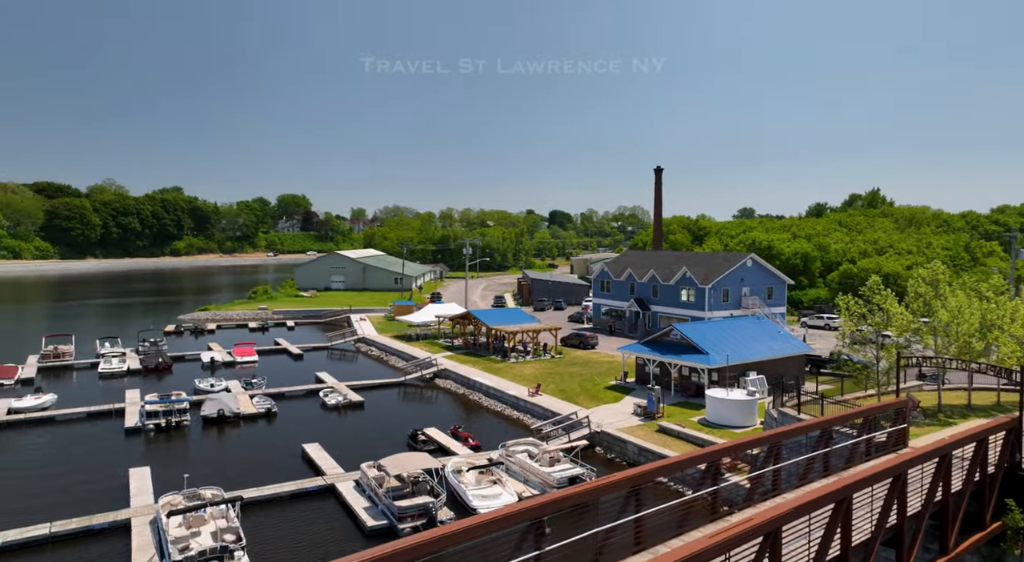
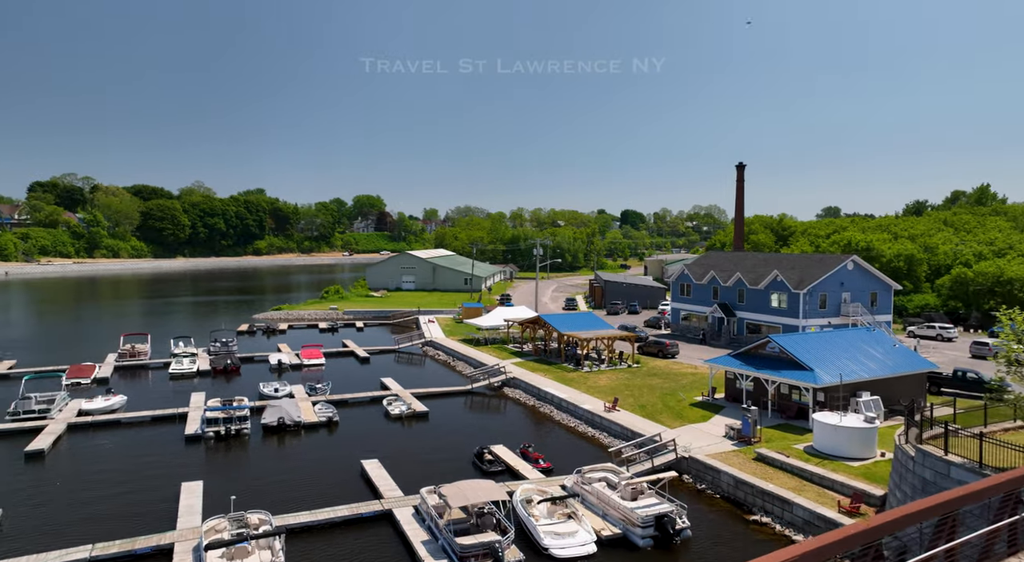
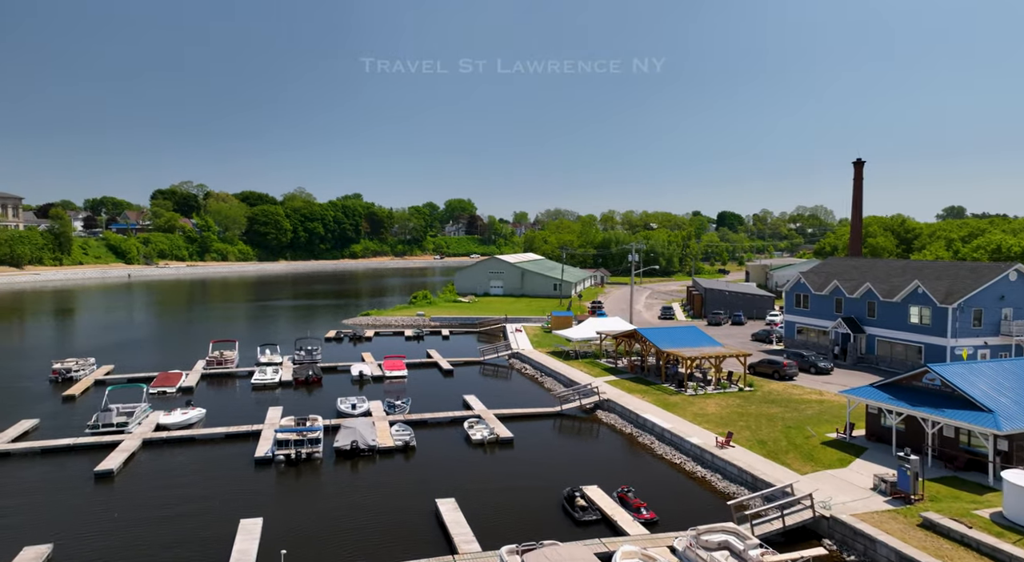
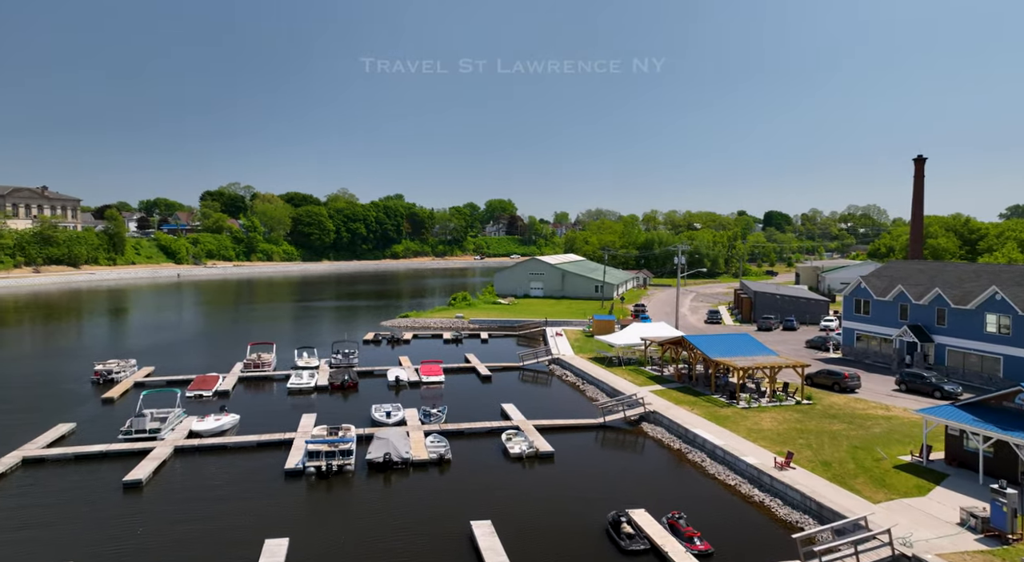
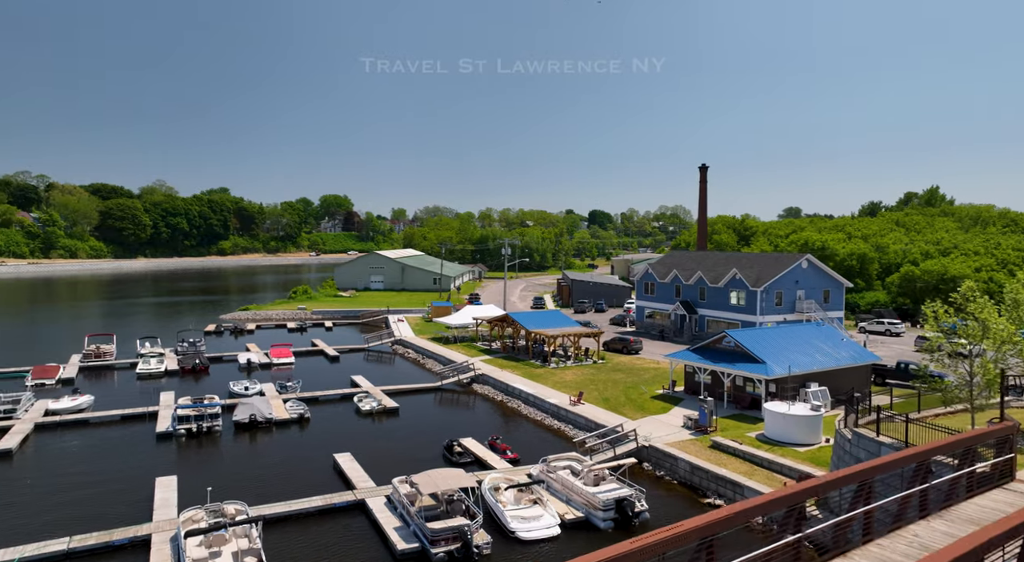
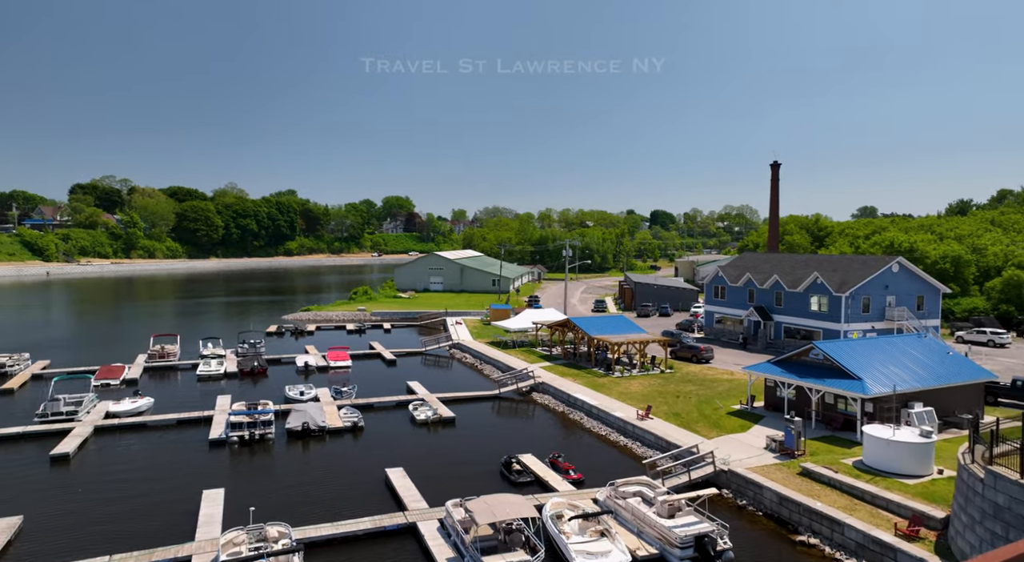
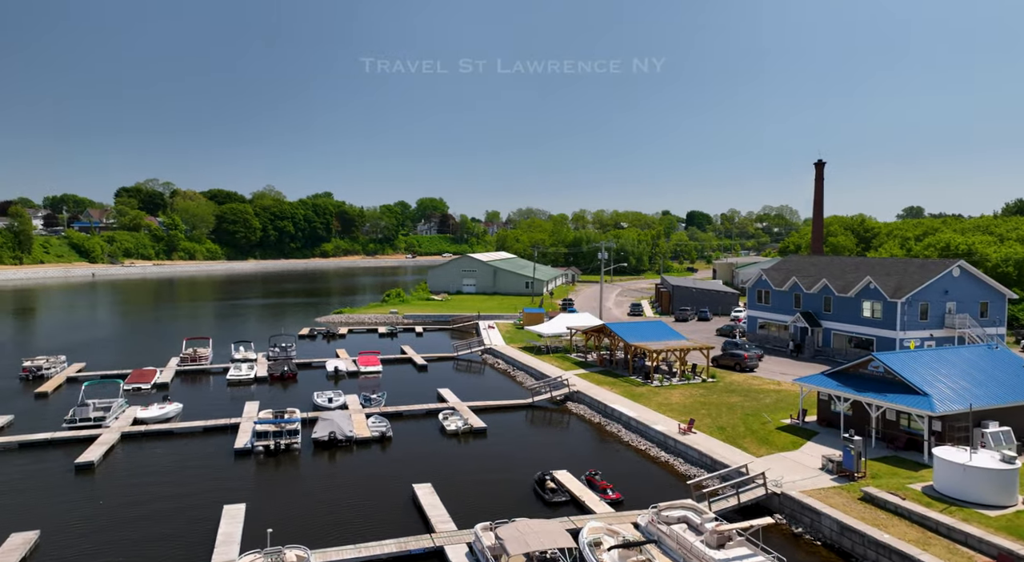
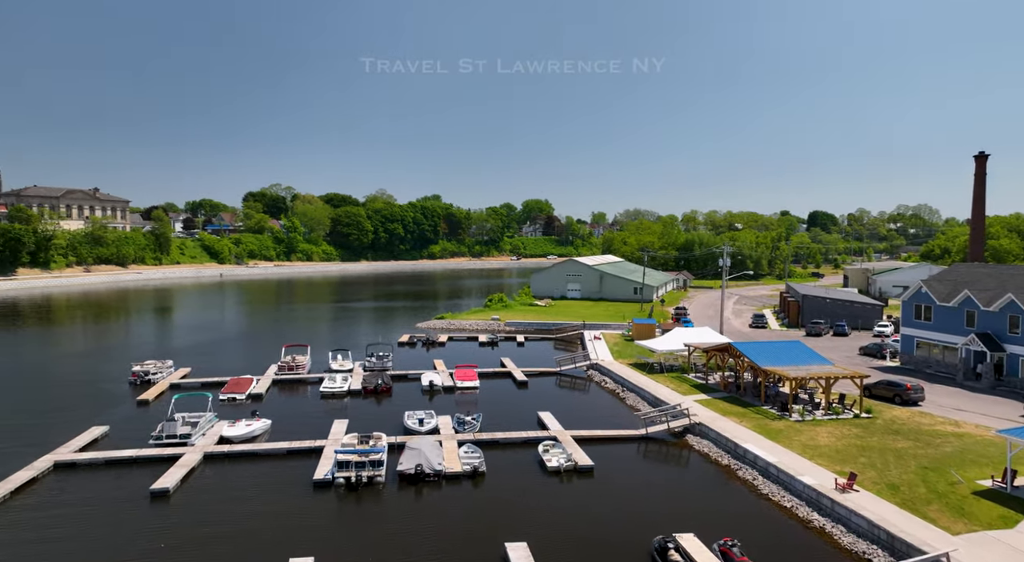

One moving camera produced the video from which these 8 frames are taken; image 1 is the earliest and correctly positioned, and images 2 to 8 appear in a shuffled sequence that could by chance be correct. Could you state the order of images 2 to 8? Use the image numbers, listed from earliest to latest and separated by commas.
5, 2, 6, 7, 3, 4, 8
